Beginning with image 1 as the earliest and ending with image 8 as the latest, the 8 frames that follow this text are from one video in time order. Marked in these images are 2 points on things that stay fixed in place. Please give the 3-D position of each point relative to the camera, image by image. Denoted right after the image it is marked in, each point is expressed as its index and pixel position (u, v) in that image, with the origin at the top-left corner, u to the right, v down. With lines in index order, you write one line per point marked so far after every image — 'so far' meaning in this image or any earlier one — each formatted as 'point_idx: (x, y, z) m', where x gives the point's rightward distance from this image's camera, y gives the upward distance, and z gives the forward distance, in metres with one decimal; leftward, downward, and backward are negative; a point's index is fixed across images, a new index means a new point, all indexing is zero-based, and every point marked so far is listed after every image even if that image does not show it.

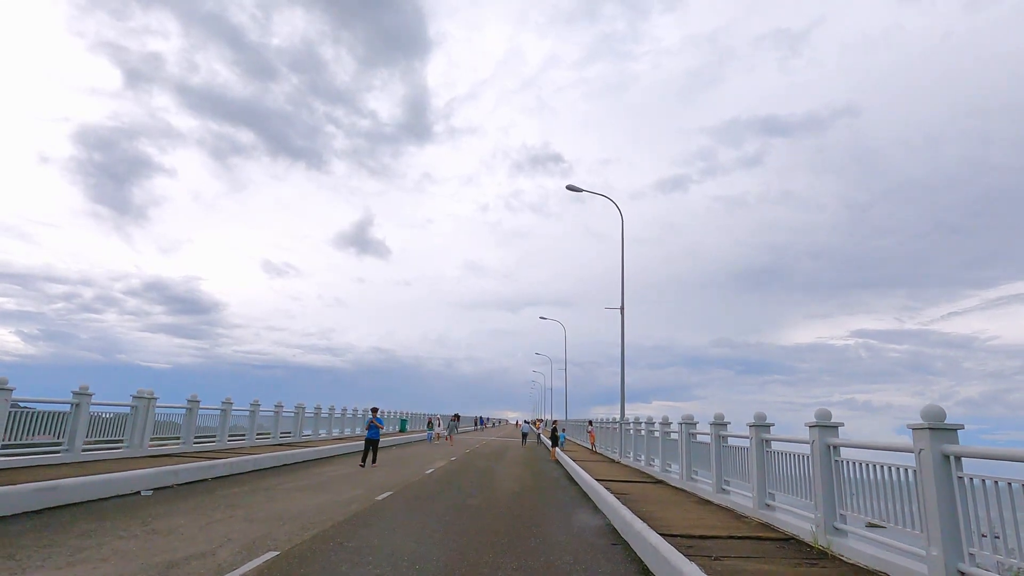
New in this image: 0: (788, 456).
0: (+3.7, -2.2, +9.0) m
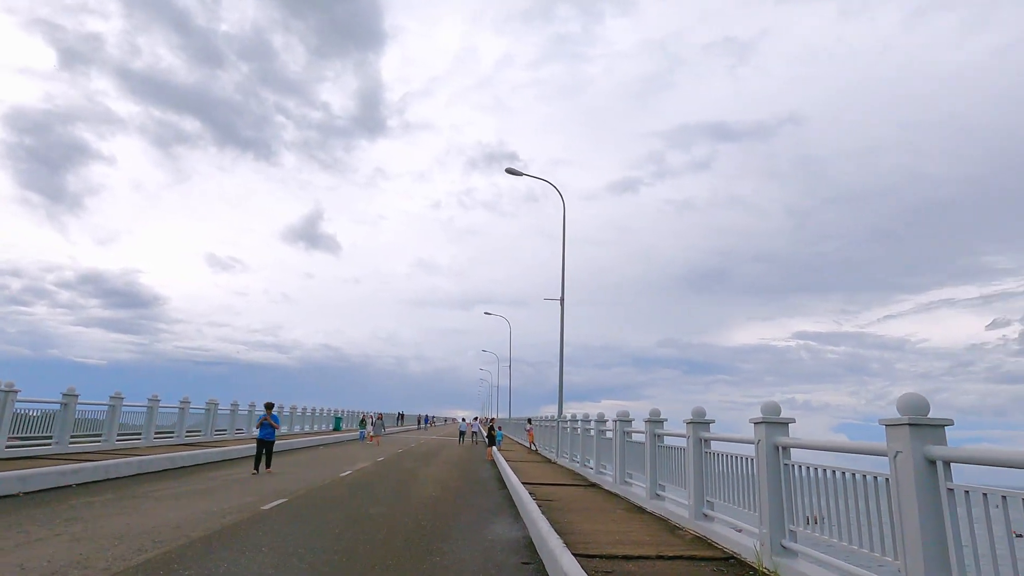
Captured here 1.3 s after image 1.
0: (+2.5, -1.9, +7.6) m
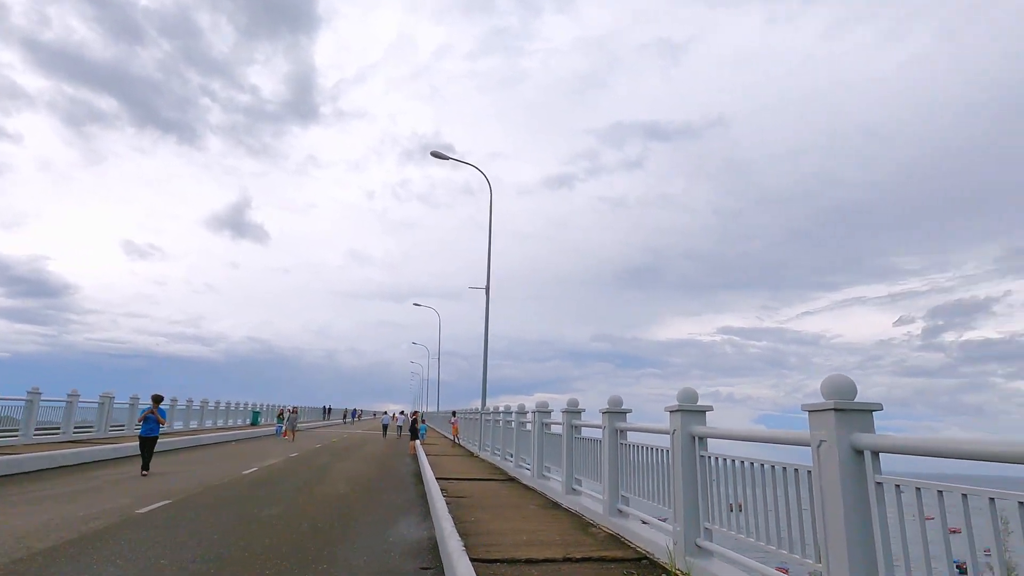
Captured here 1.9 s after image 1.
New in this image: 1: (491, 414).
0: (+1.4, -1.7, +7.1) m
1: (-0.6, -3.6, +19.4) m
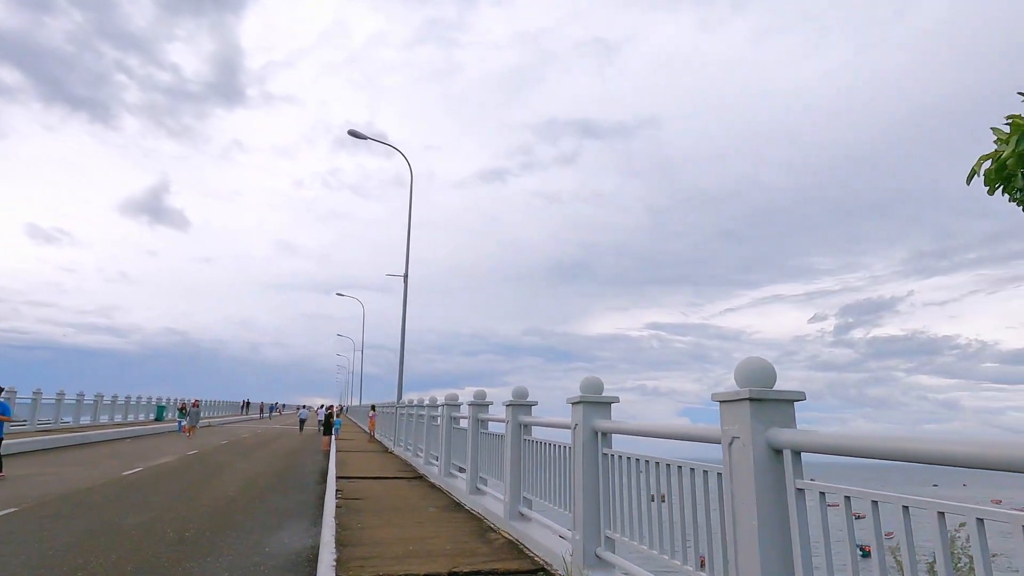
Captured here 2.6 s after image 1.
0: (+0.3, -1.5, +6.4) m
1: (-3.0, -3.3, +18.4) m
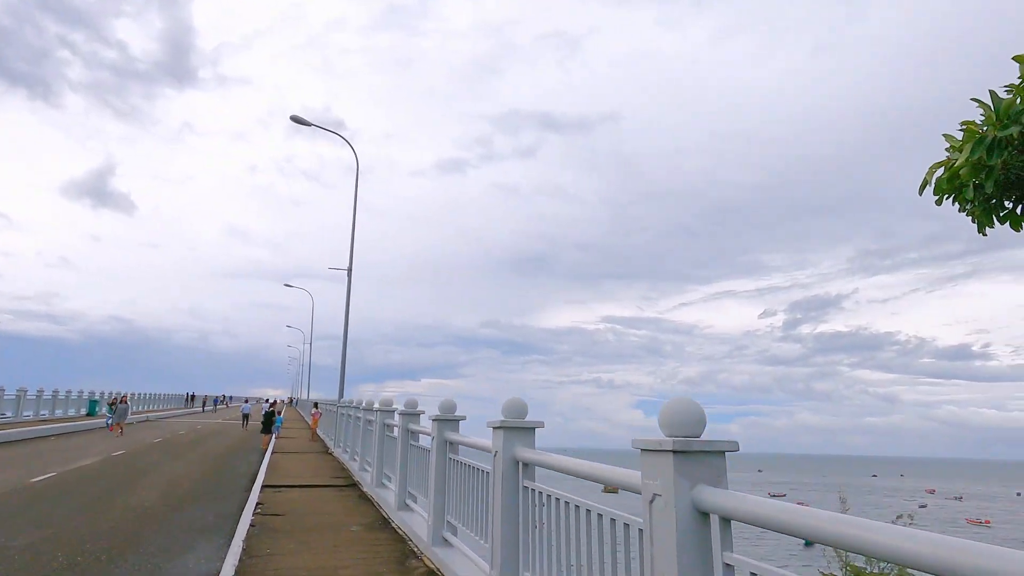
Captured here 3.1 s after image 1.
0: (-0.4, -1.6, +5.8) m
1: (-4.4, -3.1, +17.6) m
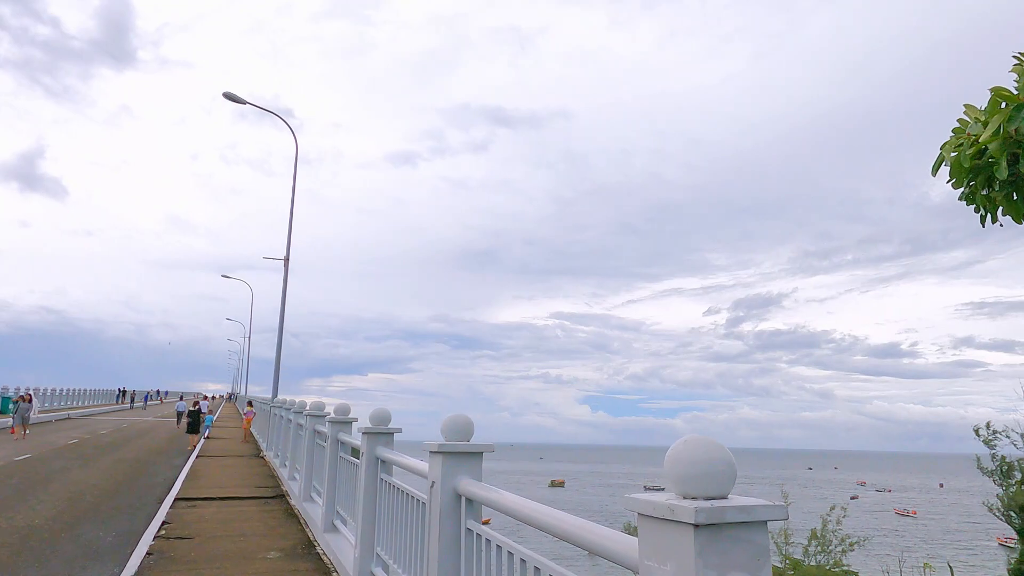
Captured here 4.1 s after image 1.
0: (-0.8, -1.5, +4.8) m
1: (-5.7, -2.9, +16.3) m
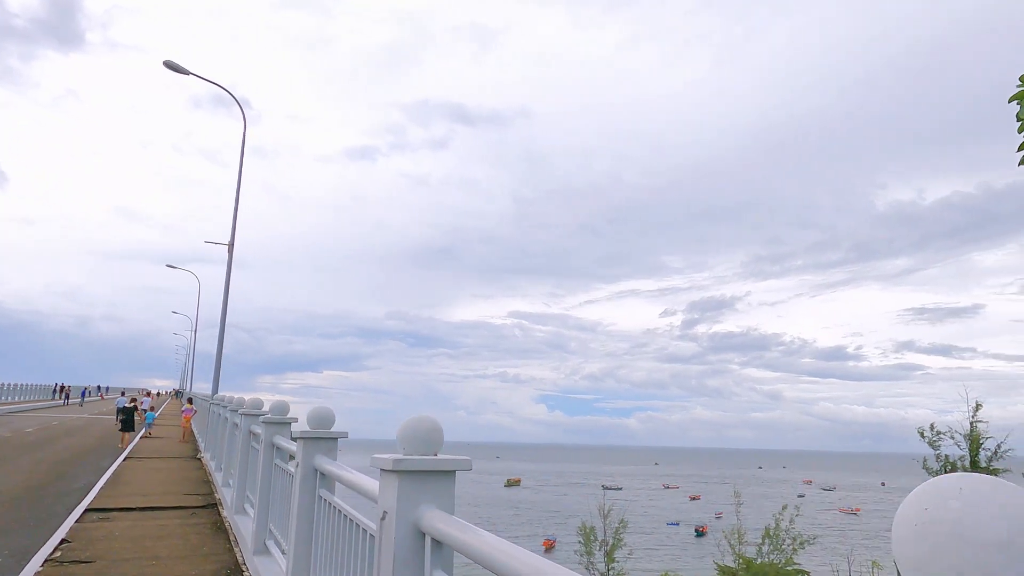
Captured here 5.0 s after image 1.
0: (-0.9, -1.3, +3.7) m
1: (-6.6, -2.6, +14.9) m
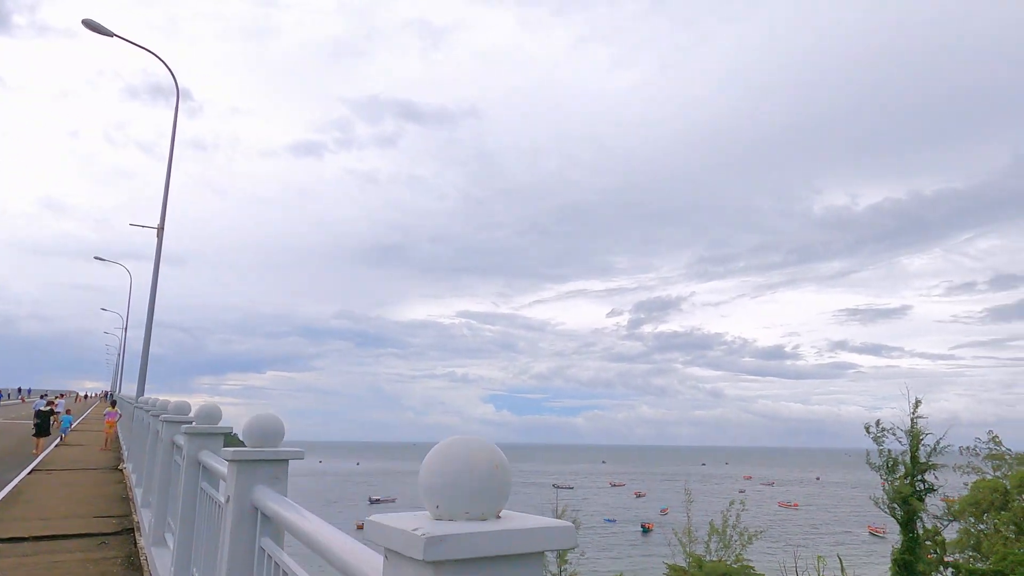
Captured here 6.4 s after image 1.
0: (-0.7, -1.1, +2.3) m
1: (-7.2, -2.3, +13.0) m
